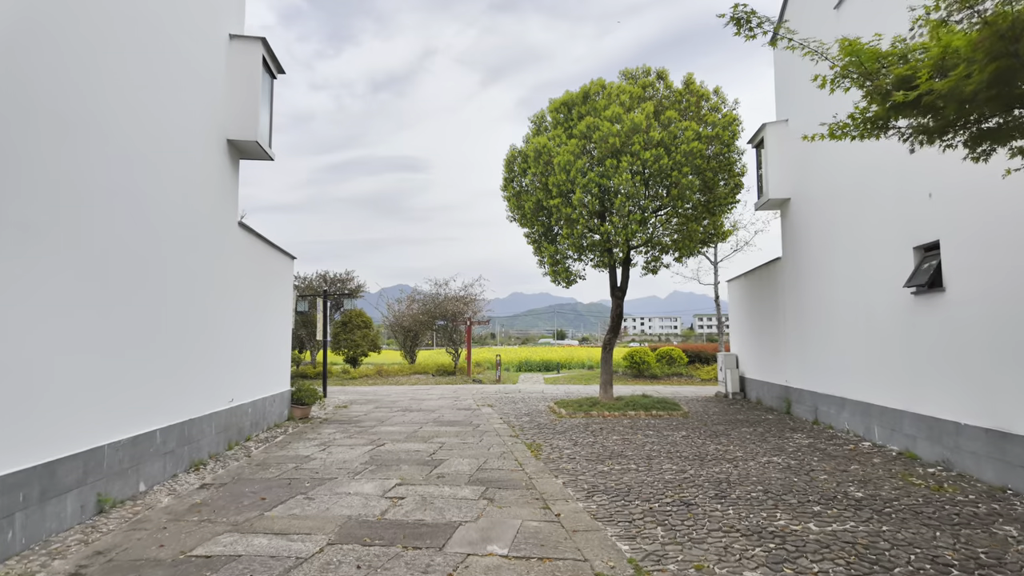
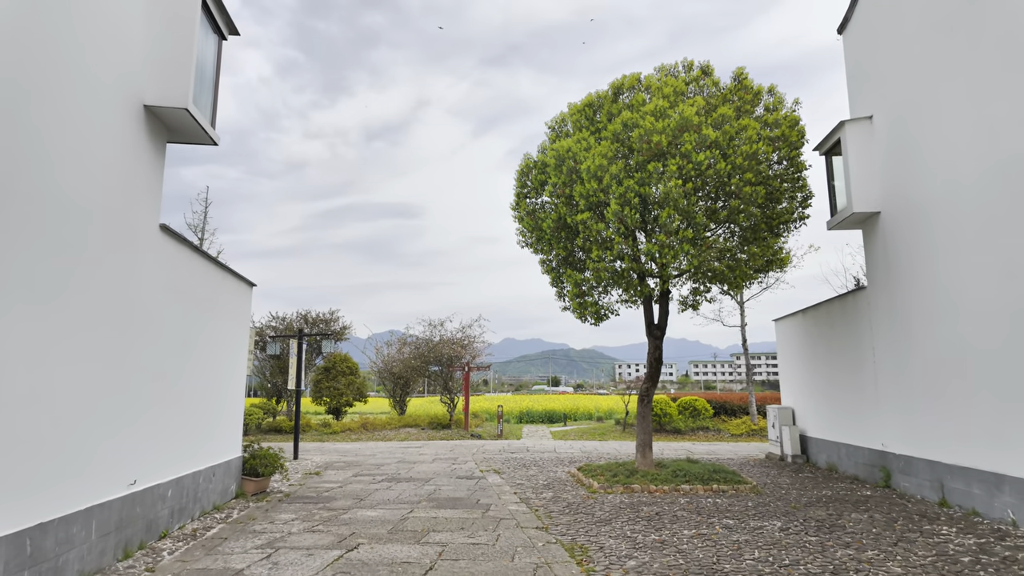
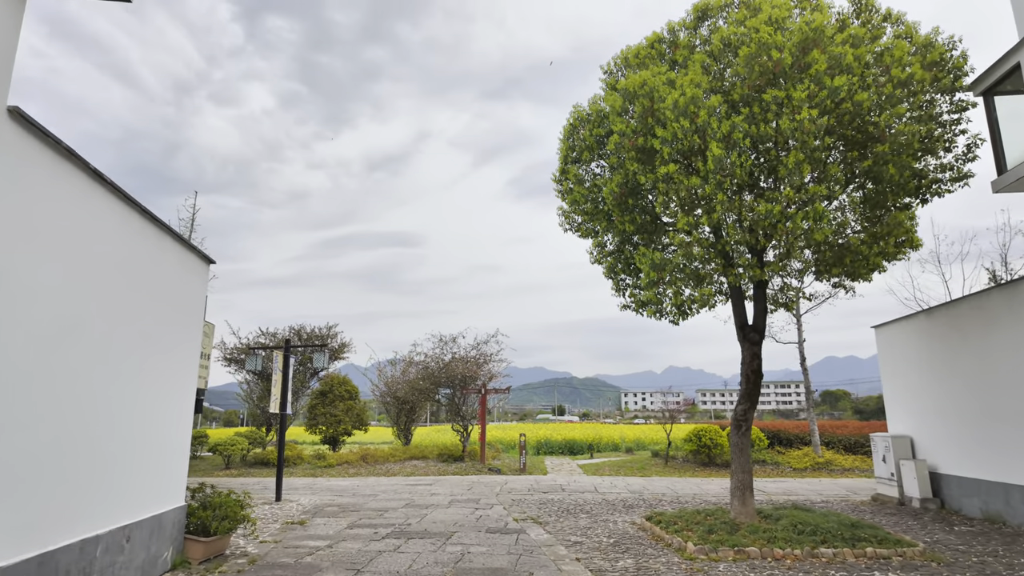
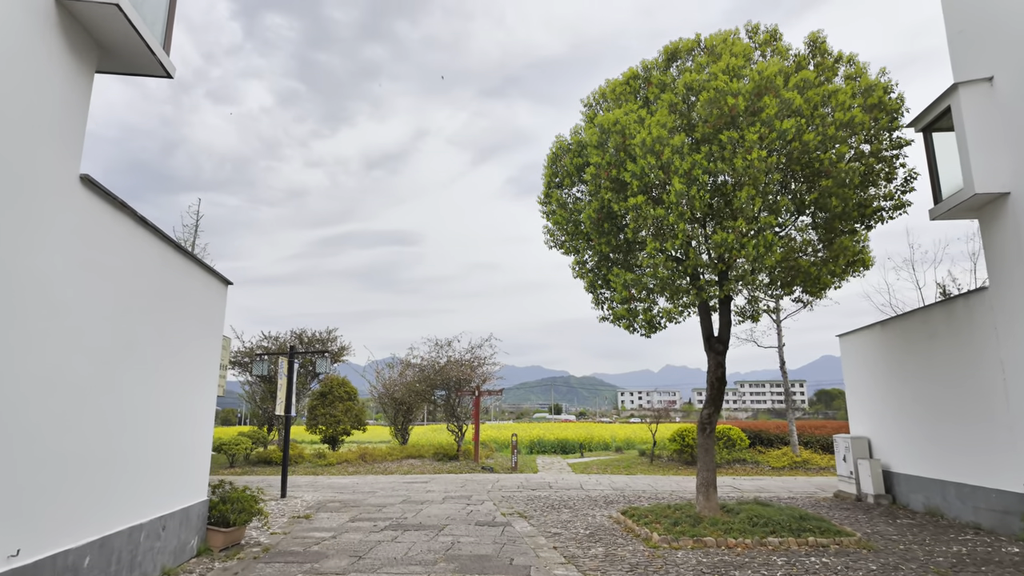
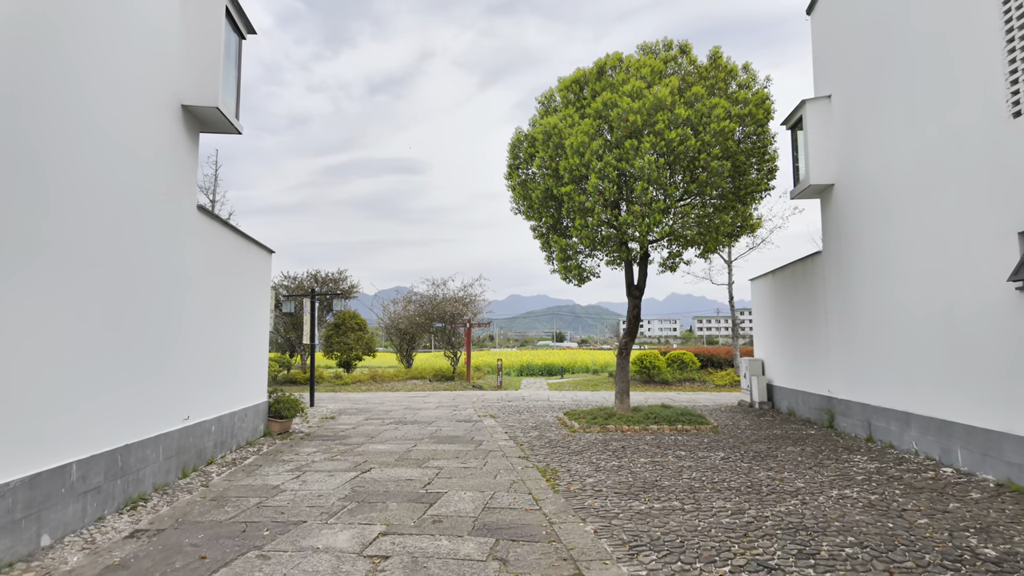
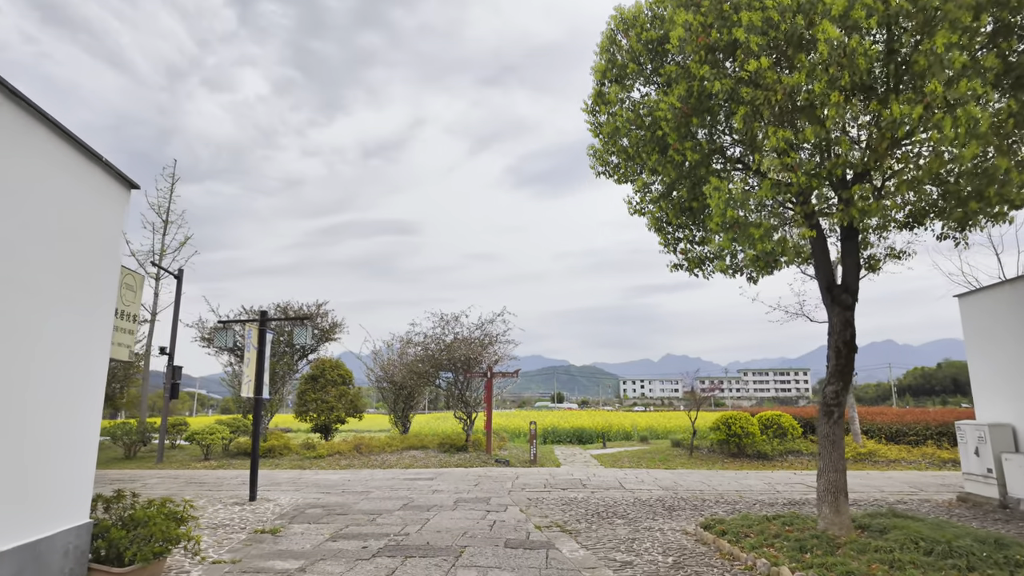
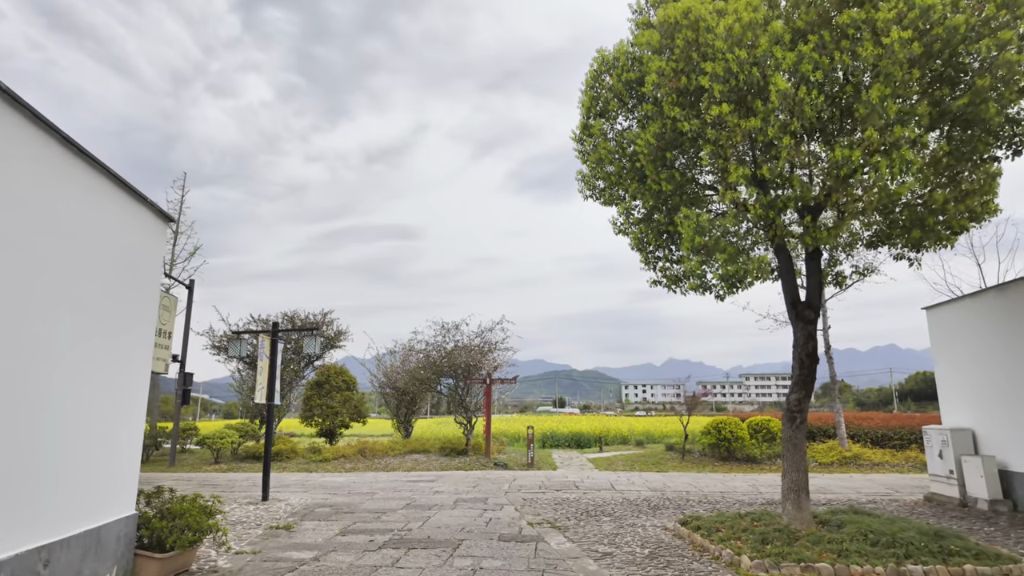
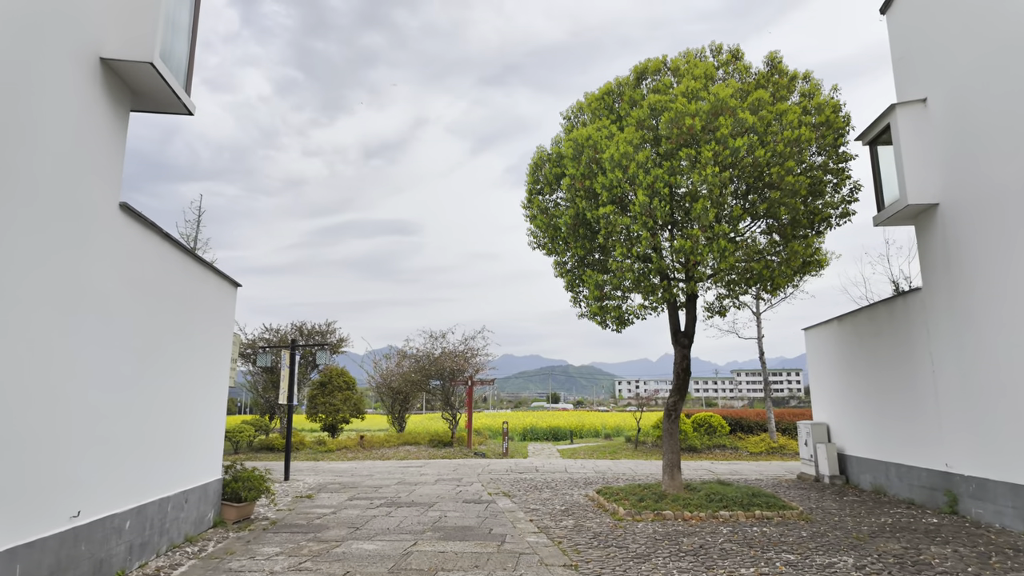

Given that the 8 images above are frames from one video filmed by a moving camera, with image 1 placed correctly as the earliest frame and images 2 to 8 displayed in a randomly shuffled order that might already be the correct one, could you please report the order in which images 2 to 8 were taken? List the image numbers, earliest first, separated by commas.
5, 2, 8, 4, 3, 7, 6
